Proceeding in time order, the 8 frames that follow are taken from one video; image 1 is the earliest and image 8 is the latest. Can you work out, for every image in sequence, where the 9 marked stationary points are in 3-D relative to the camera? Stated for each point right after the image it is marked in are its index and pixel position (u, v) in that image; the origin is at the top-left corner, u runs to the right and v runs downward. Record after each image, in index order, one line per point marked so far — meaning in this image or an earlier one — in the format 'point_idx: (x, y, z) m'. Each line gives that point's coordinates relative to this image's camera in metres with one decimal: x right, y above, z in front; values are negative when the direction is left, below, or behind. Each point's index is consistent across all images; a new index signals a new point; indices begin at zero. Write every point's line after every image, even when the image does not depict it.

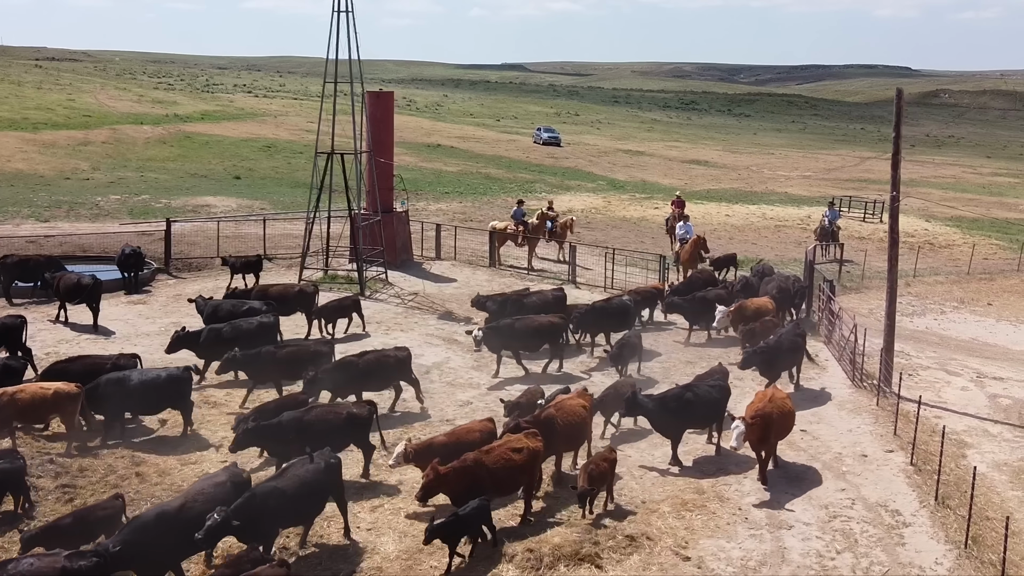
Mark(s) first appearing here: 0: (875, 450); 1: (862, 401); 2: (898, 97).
0: (+4.6, -2.1, +13.6) m
1: (+5.1, -1.7, +15.6) m
2: (+5.7, +2.9, +15.8) m
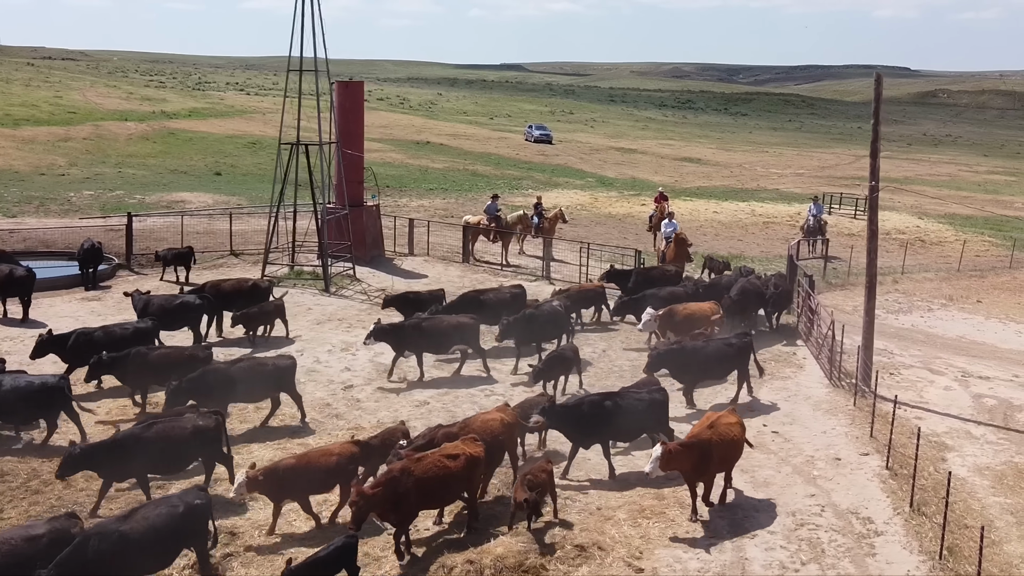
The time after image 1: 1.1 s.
0: (+4.1, -2.0, +12.9) m
1: (+4.5, -1.6, +14.9) m
2: (+5.1, +3.0, +15.1) m
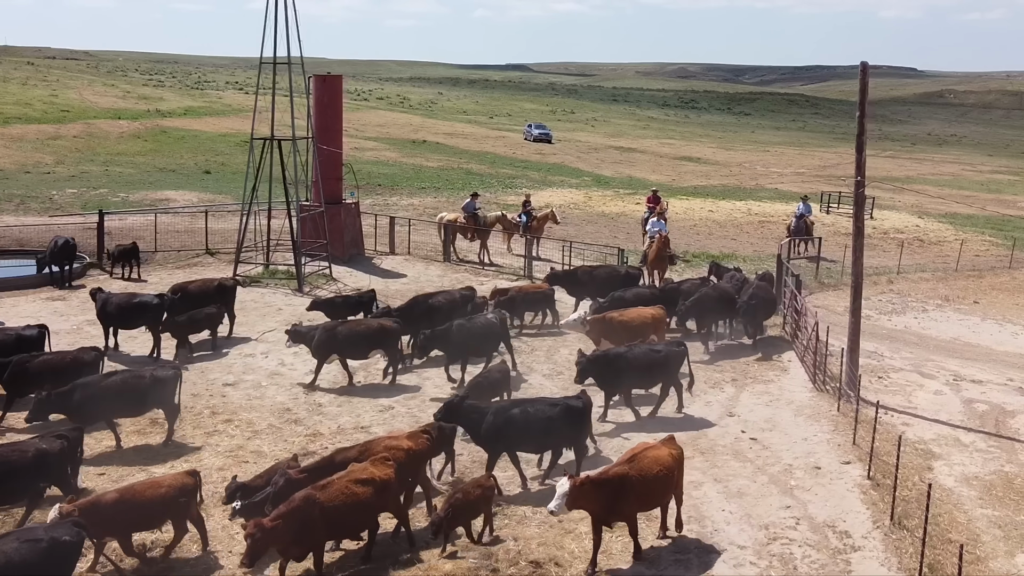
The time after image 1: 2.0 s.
0: (+3.7, -2.0, +12.3) m
1: (+4.1, -1.6, +14.3) m
2: (+4.8, +3.0, +14.5) m
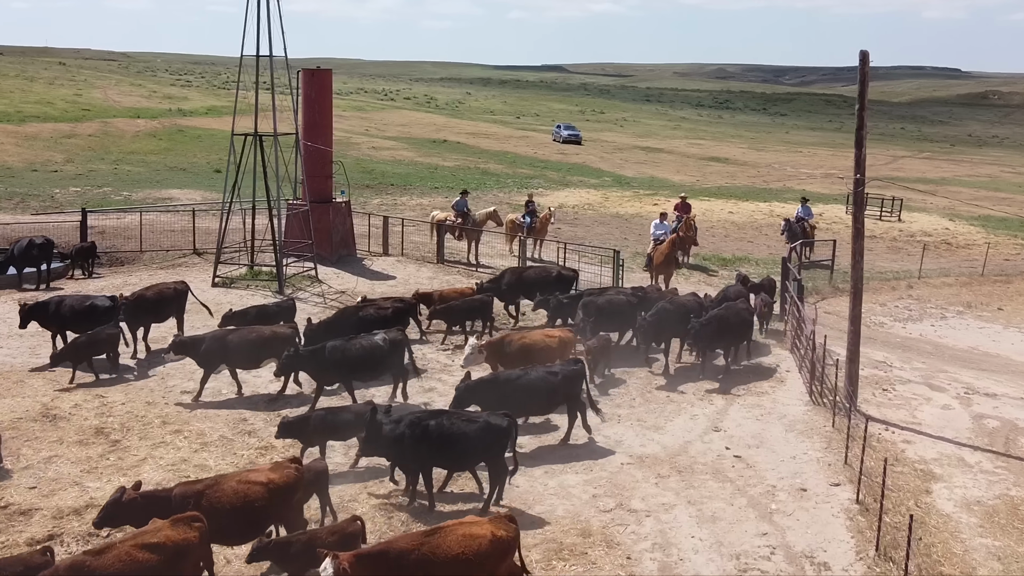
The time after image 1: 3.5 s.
0: (+3.2, -2.1, +11.3) m
1: (+3.8, -1.7, +13.3) m
2: (+4.4, +2.9, +13.5) m
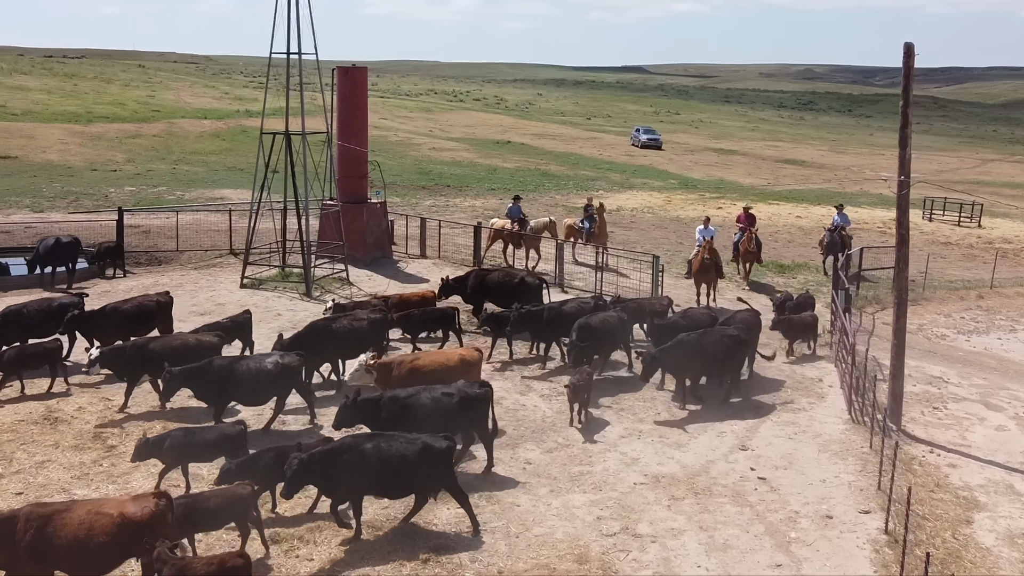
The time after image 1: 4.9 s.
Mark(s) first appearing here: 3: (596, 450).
0: (+3.3, -2.2, +10.5) m
1: (+4.0, -1.8, +12.4) m
2: (+4.7, +2.8, +12.6) m
3: (+0.9, -1.8, +12.0) m
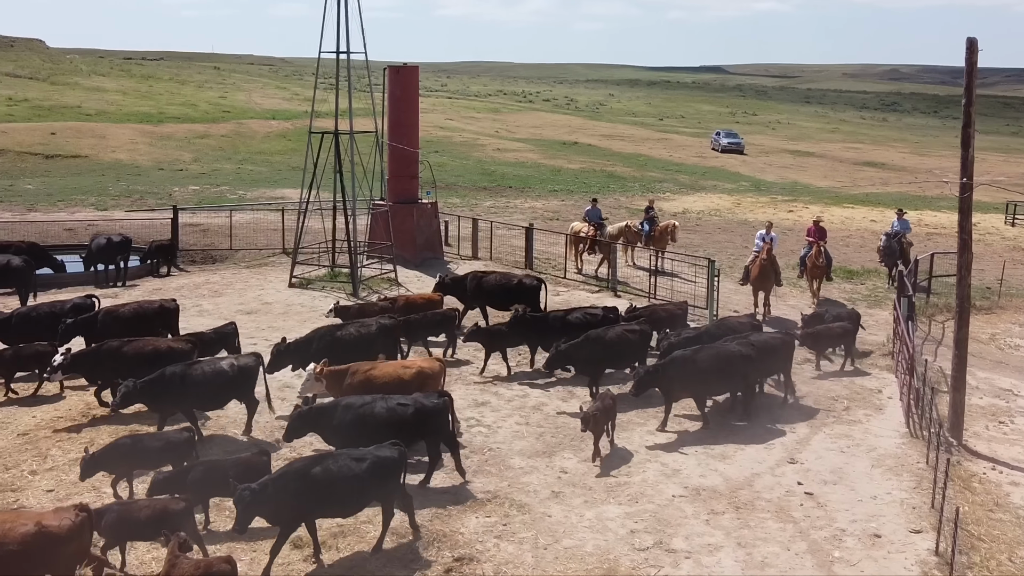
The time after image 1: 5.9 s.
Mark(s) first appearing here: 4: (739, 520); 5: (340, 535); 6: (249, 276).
0: (+3.5, -2.3, +9.9) m
1: (+4.4, -1.9, +11.8) m
2: (+5.2, +2.7, +11.9) m
3: (+1.3, -1.9, +11.6) m
4: (+2.2, -2.2, +10.1) m
5: (-1.5, -2.2, +9.5) m
6: (-4.7, +0.2, +19.1) m
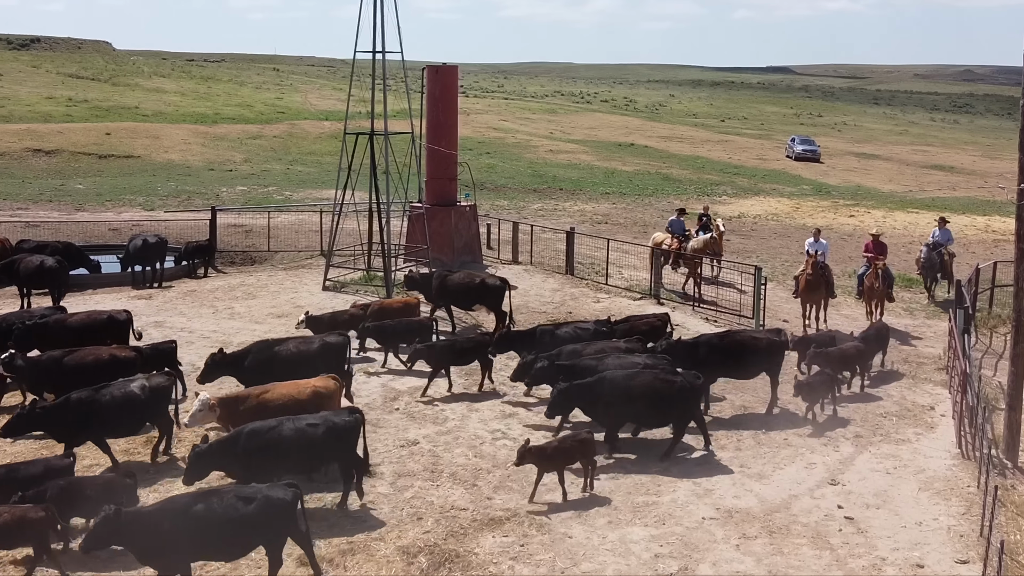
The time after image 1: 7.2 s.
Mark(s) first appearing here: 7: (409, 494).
0: (+3.7, -2.4, +9.2) m
1: (+4.6, -2.0, +11.1) m
2: (+5.5, +2.6, +11.1) m
3: (+1.6, -2.0, +11.0) m
4: (+2.3, -2.3, +9.5) m
5: (-1.4, -2.3, +9.1) m
6: (-4.0, +0.2, +18.9) m
7: (-1.0, -2.0, +10.4) m
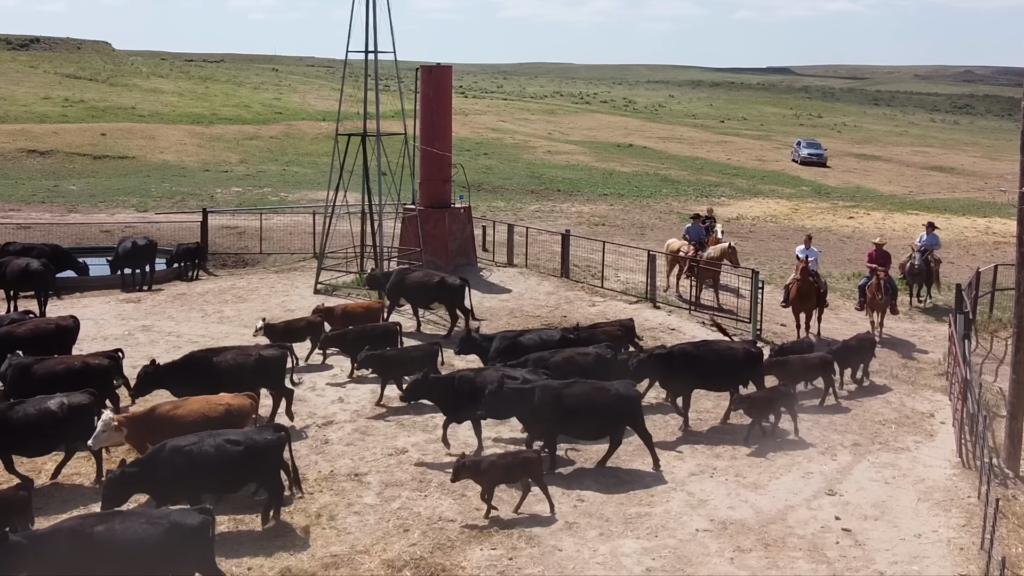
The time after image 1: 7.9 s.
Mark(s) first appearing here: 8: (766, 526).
0: (+3.6, -2.4, +9.0) m
1: (+4.5, -2.1, +10.8) m
2: (+5.4, +2.5, +10.9) m
3: (+1.5, -2.0, +10.8) m
4: (+2.2, -2.4, +9.3) m
5: (-1.5, -2.3, +8.9) m
6: (-4.1, +0.1, +18.7) m
7: (-1.1, -2.1, +10.2) m
8: (+2.4, -2.2, +10.0) m
